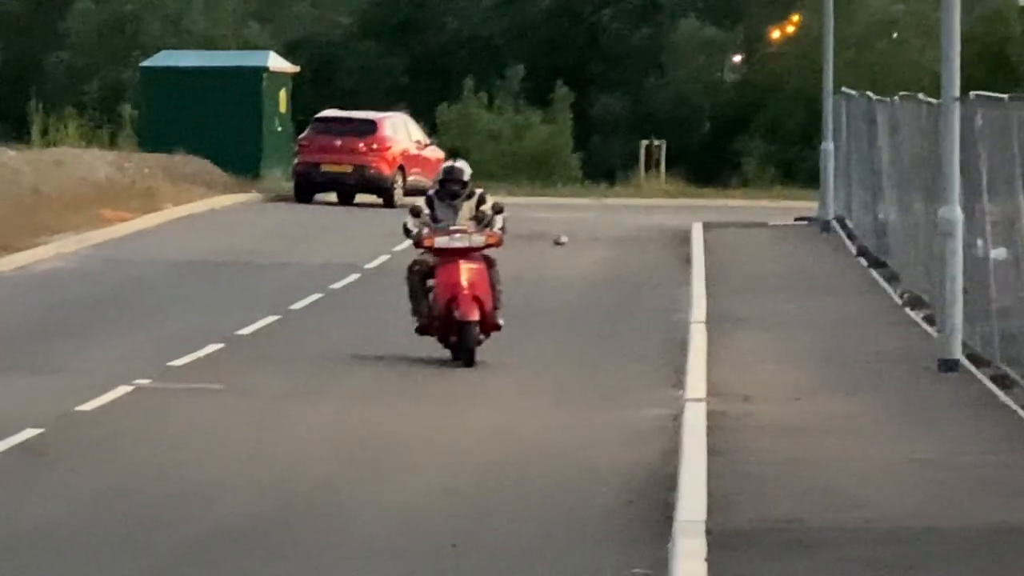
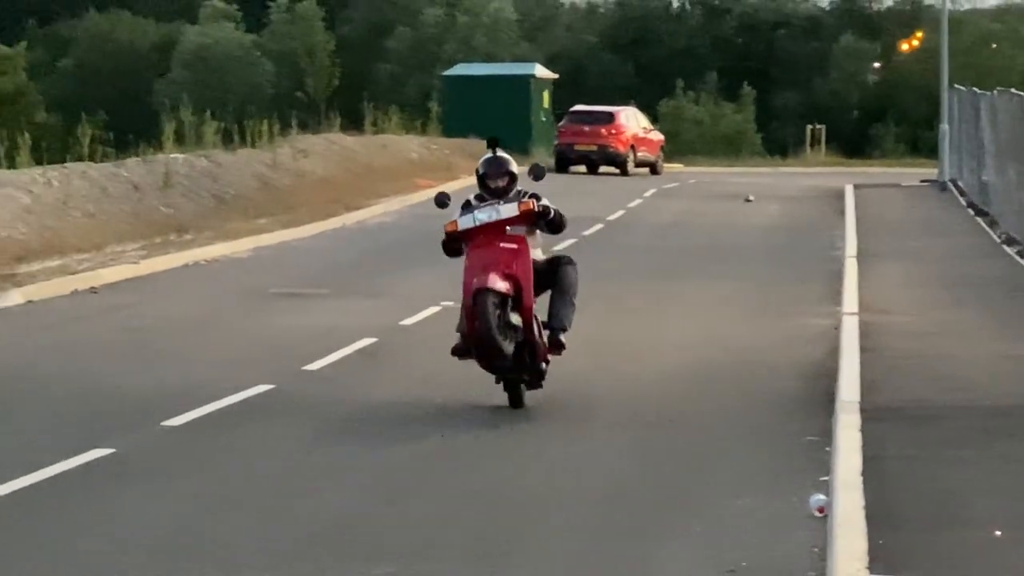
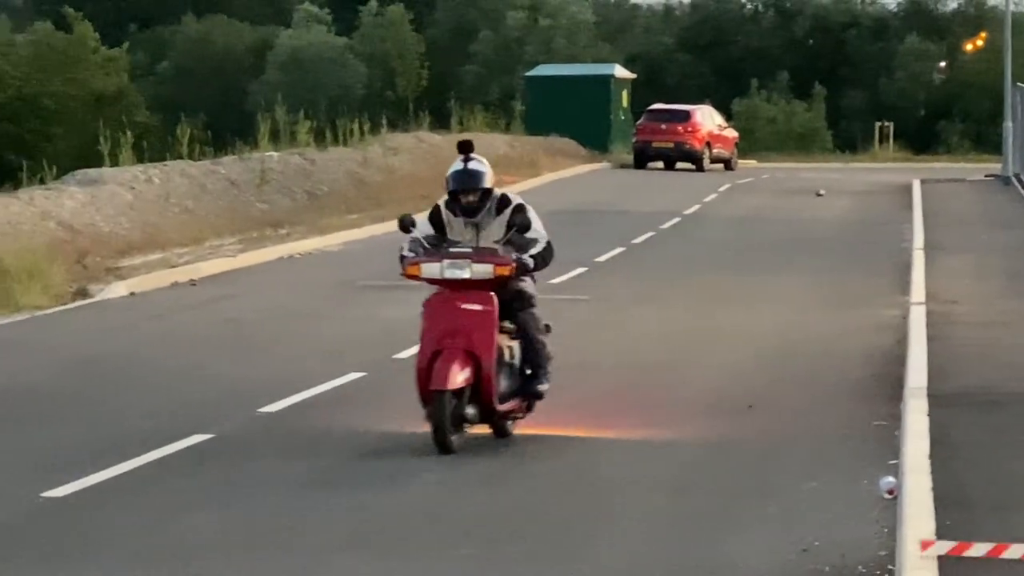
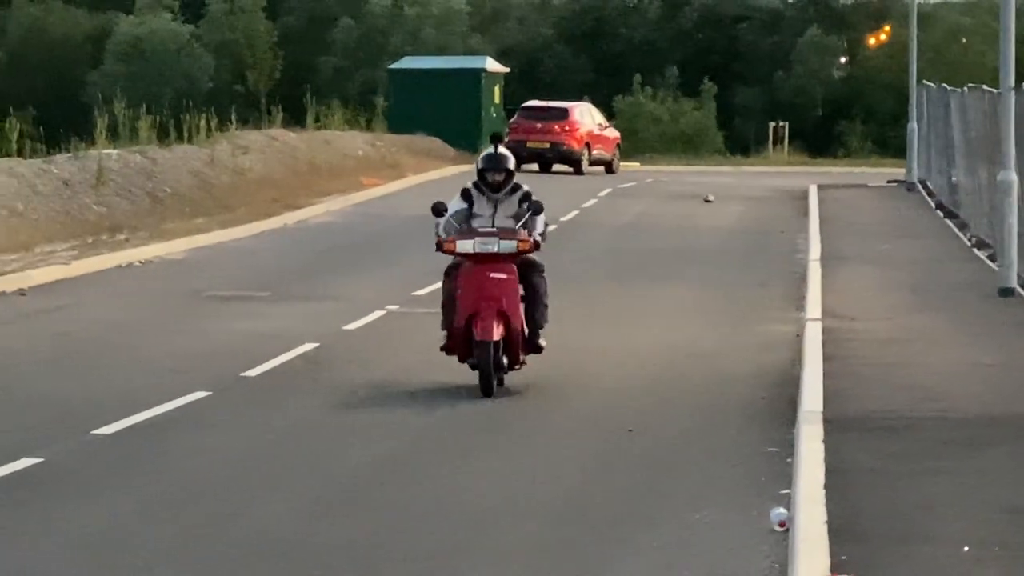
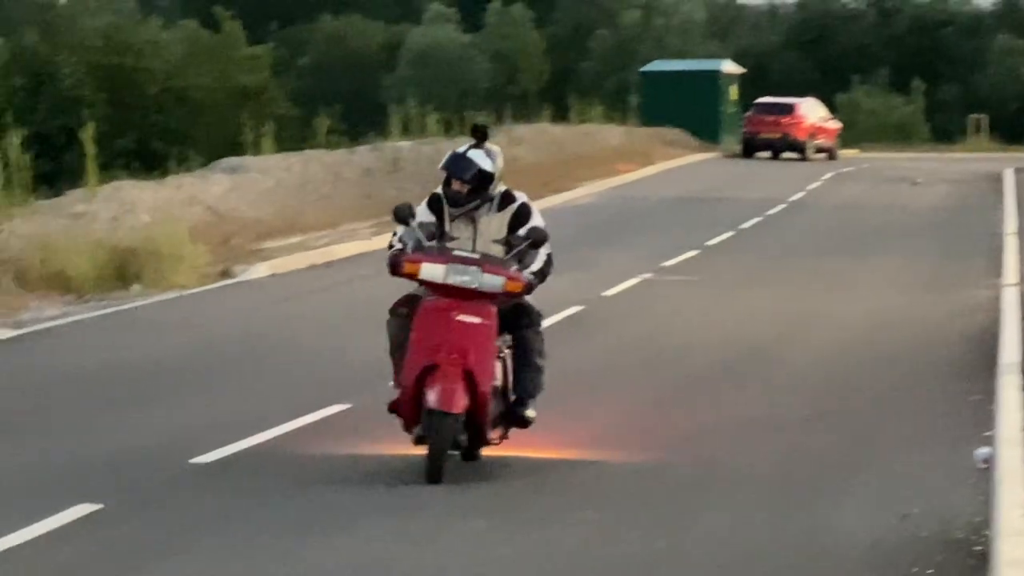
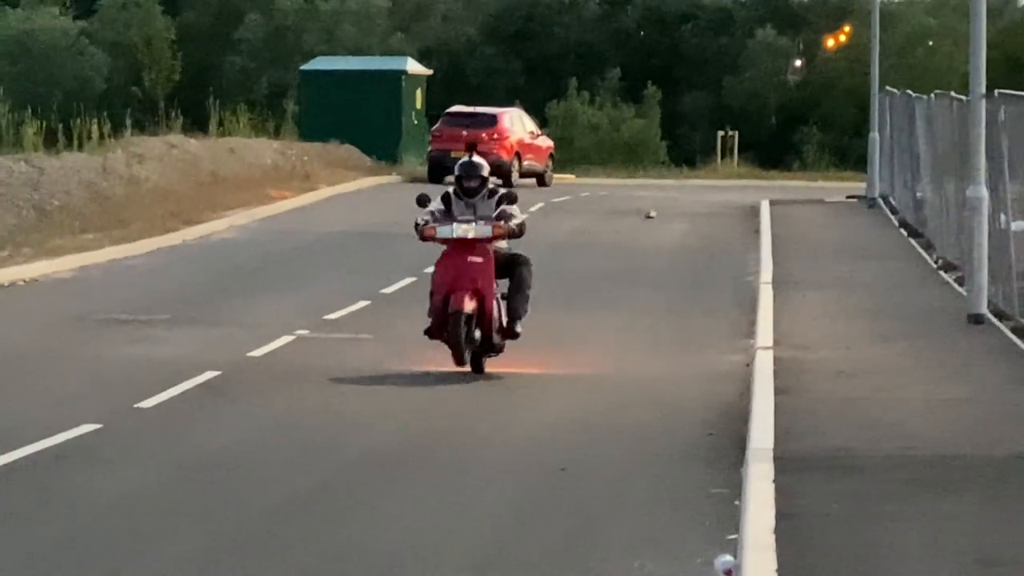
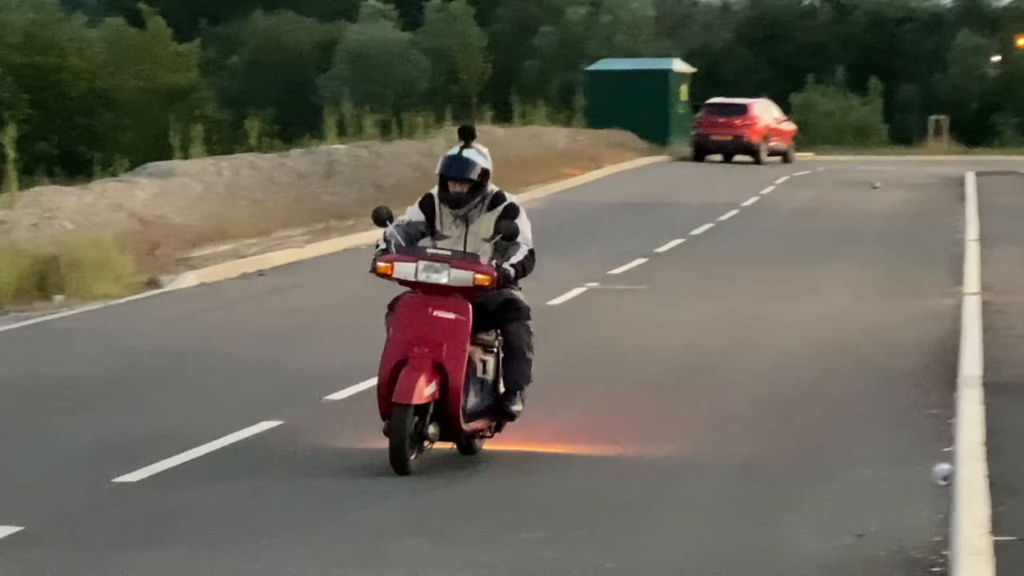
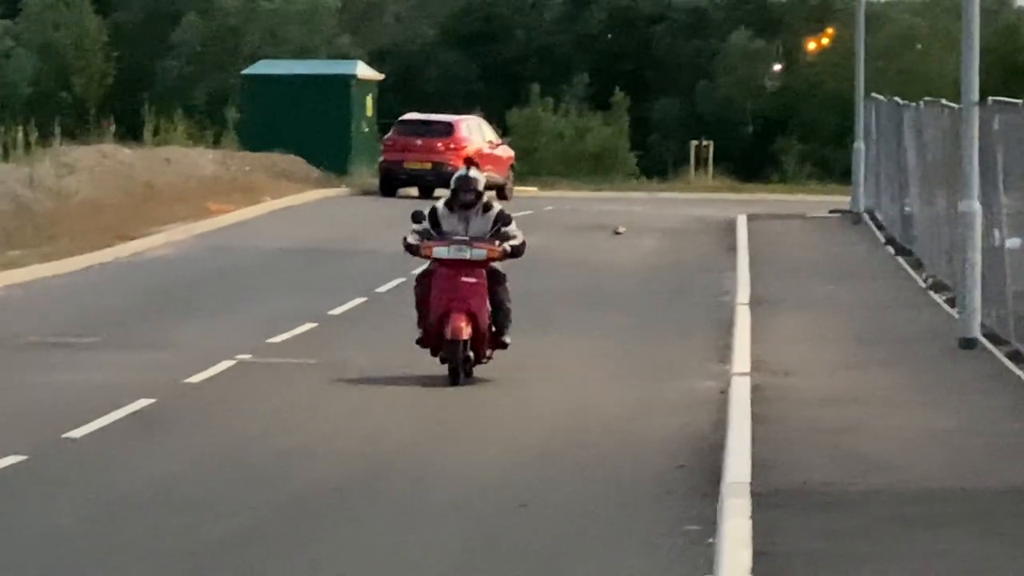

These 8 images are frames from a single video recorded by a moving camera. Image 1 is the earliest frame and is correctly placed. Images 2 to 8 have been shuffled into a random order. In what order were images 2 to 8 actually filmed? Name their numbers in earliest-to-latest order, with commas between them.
8, 6, 4, 2, 3, 7, 5
